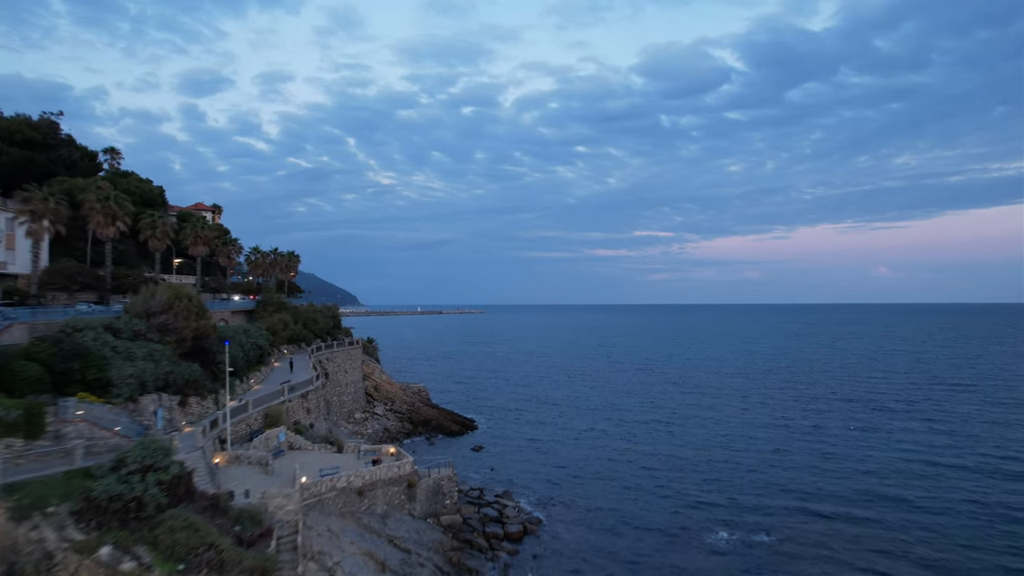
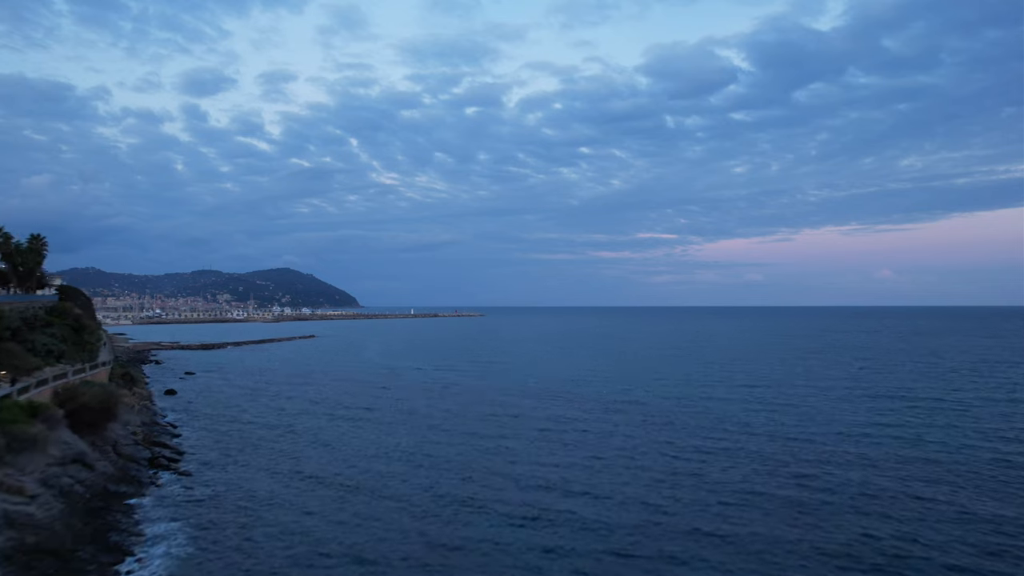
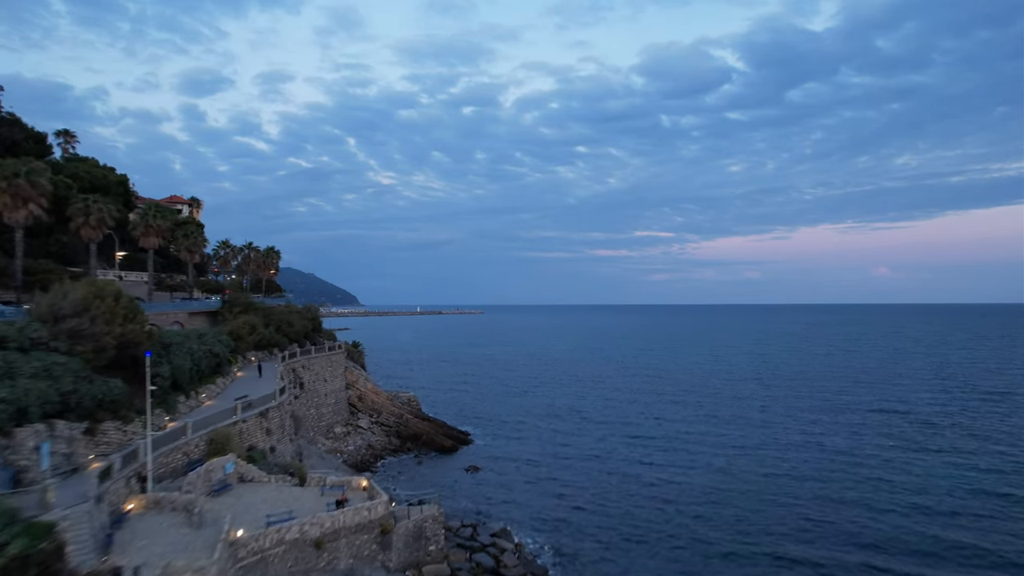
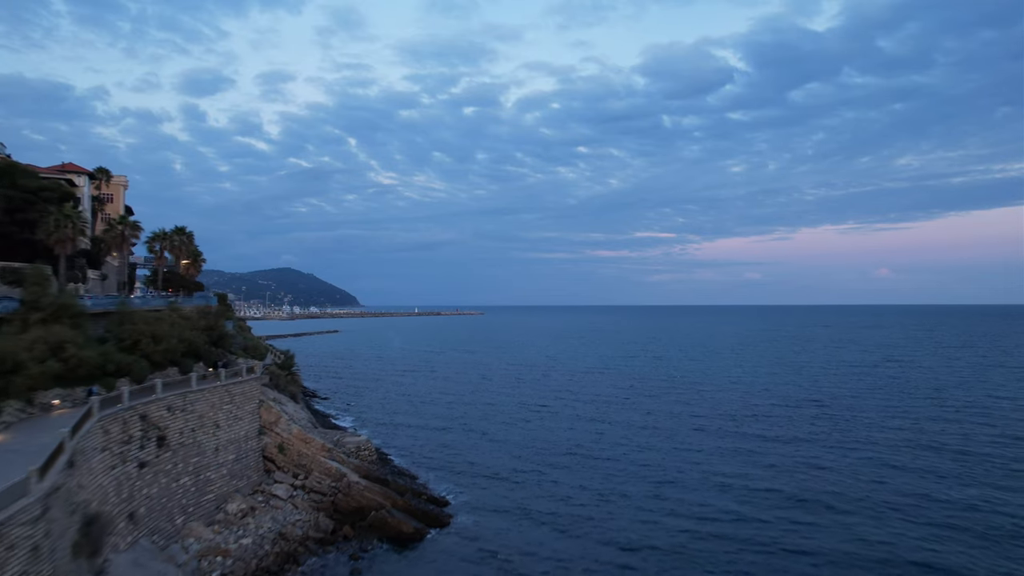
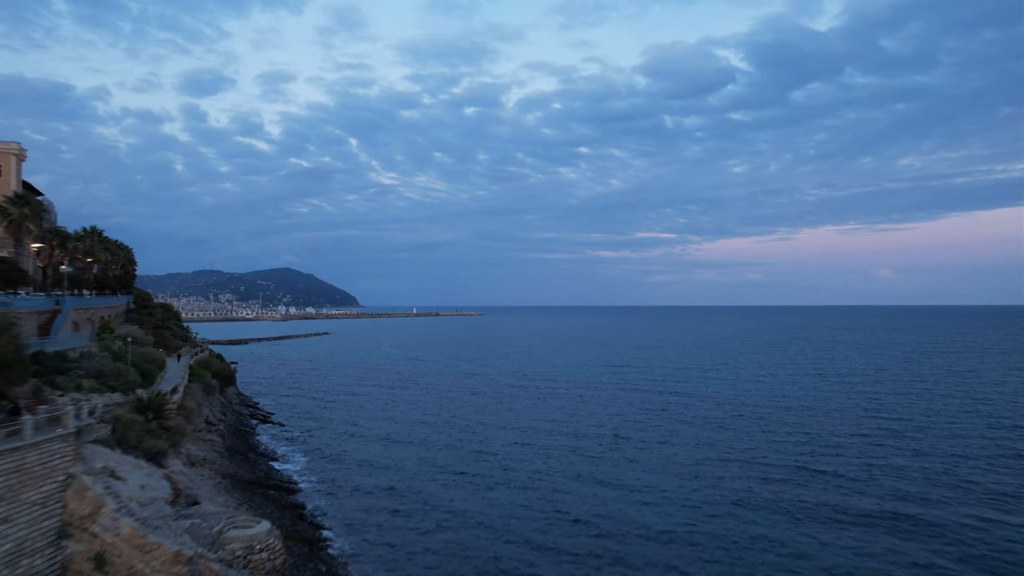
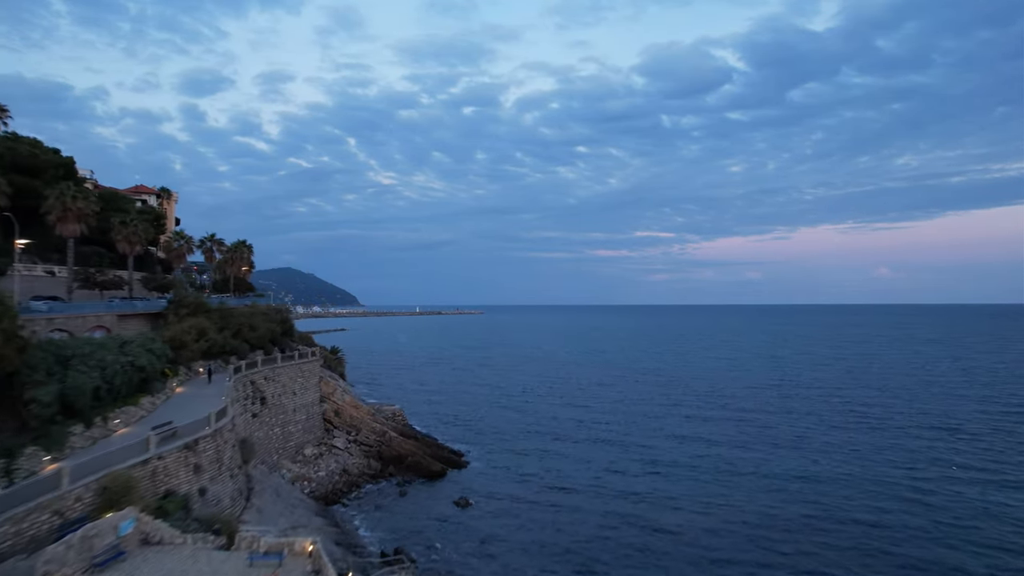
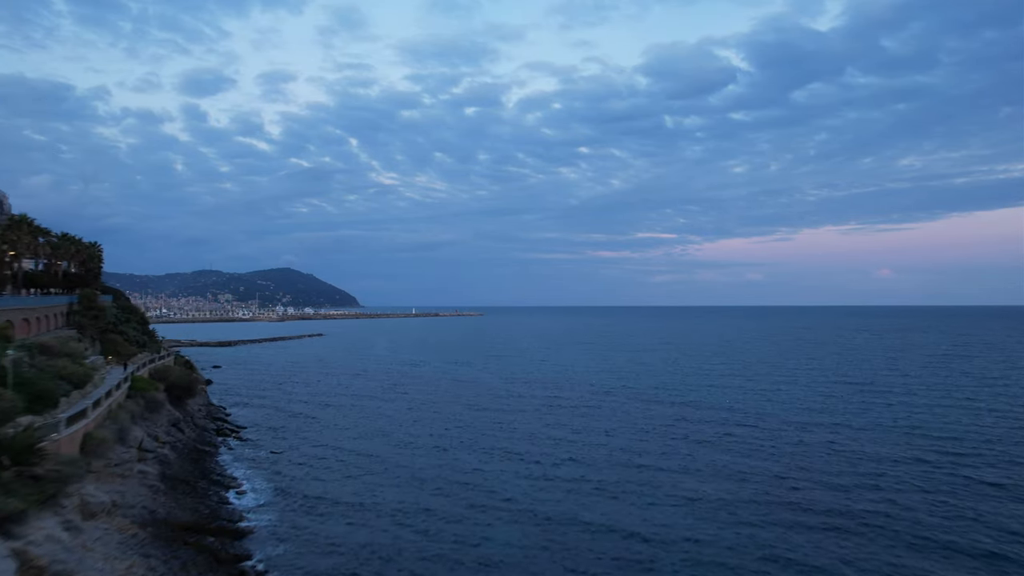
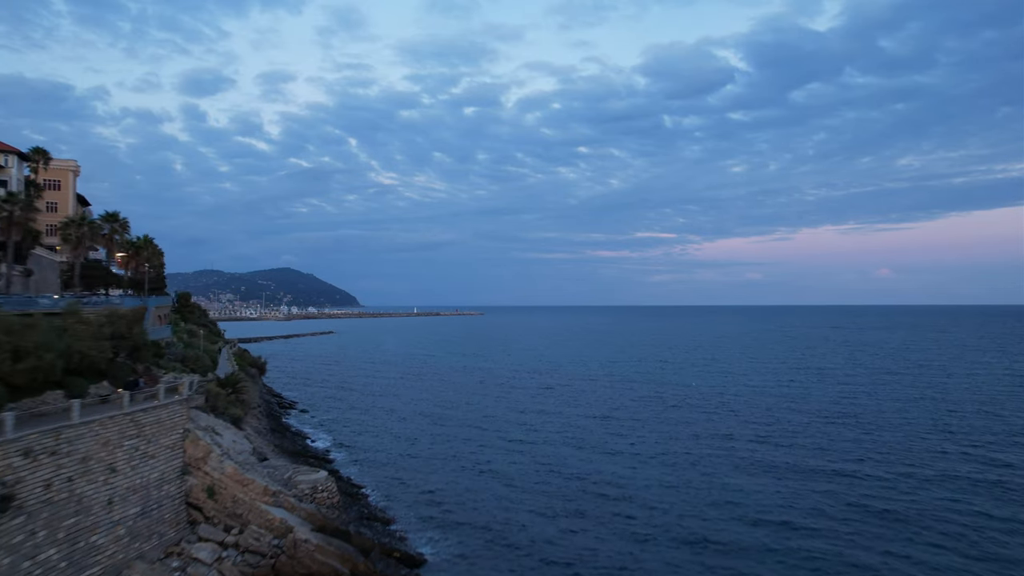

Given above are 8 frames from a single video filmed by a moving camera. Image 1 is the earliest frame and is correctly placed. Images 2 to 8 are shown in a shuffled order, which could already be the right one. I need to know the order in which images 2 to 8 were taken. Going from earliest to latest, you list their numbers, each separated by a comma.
3, 6, 4, 8, 5, 7, 2
